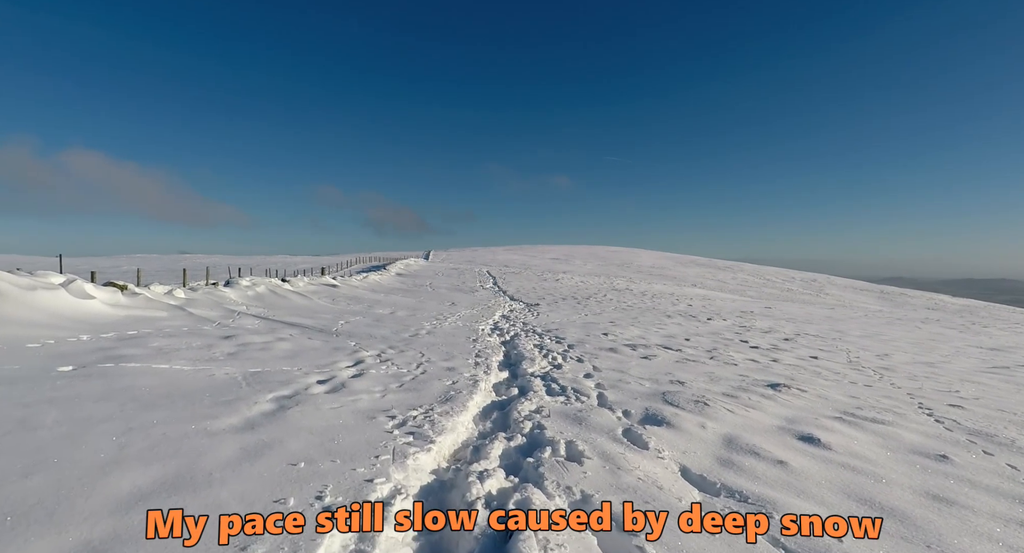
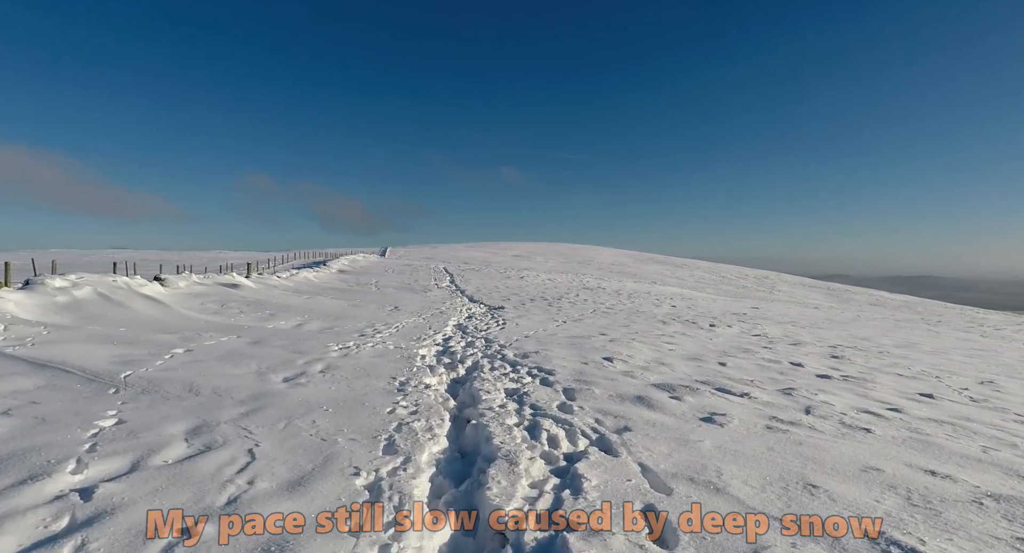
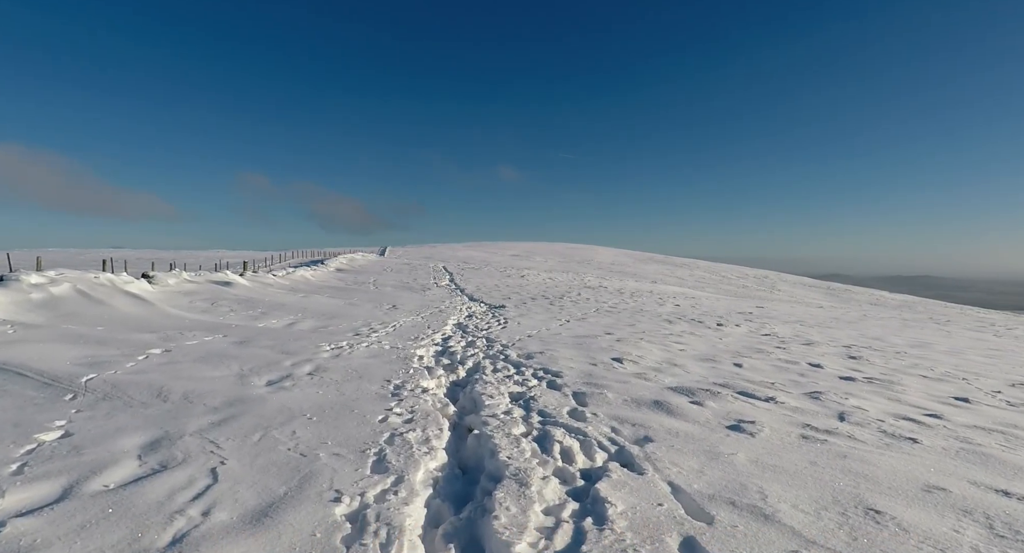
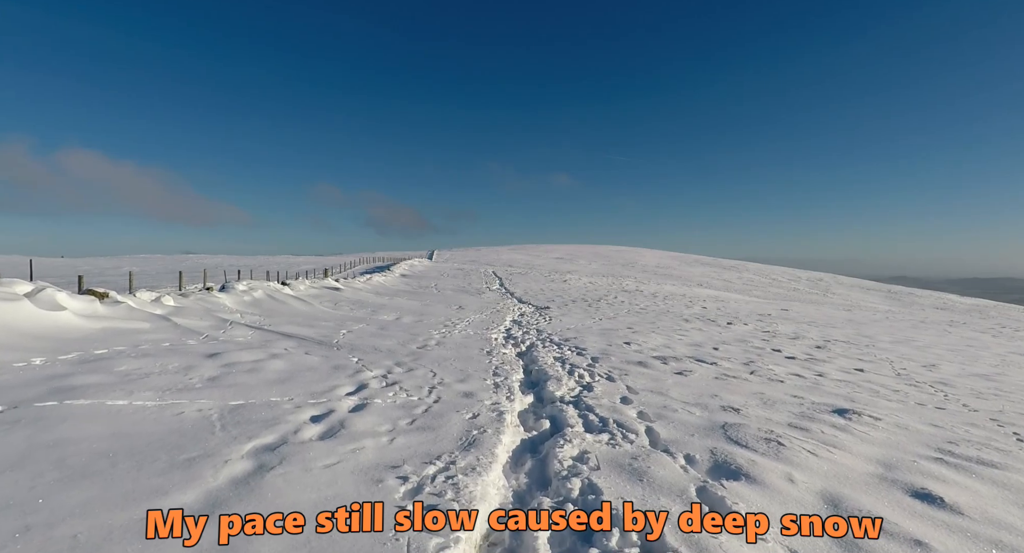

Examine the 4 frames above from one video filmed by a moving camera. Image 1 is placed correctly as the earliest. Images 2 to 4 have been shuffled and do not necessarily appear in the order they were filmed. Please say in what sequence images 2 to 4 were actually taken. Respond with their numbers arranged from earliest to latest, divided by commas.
4, 2, 3
